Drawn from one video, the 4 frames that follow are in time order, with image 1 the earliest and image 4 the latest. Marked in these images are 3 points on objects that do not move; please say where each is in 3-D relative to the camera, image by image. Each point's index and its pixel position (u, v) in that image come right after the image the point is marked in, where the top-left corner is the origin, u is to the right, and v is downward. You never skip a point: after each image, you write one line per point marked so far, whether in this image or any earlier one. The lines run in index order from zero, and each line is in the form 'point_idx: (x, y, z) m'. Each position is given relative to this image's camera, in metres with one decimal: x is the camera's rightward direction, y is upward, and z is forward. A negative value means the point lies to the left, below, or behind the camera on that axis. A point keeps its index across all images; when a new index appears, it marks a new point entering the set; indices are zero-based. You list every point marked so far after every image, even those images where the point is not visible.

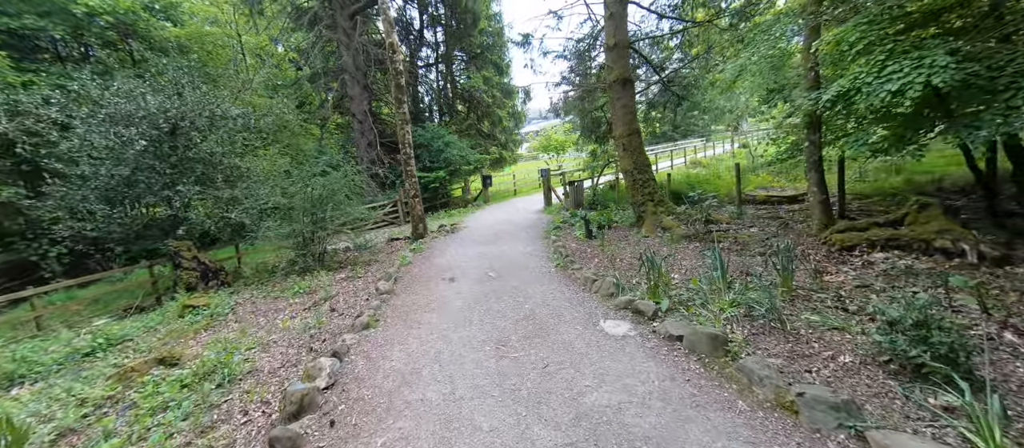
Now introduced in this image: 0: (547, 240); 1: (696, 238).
0: (+0.8, -0.3, +7.6) m
1: (+3.1, -0.2, +6.2) m
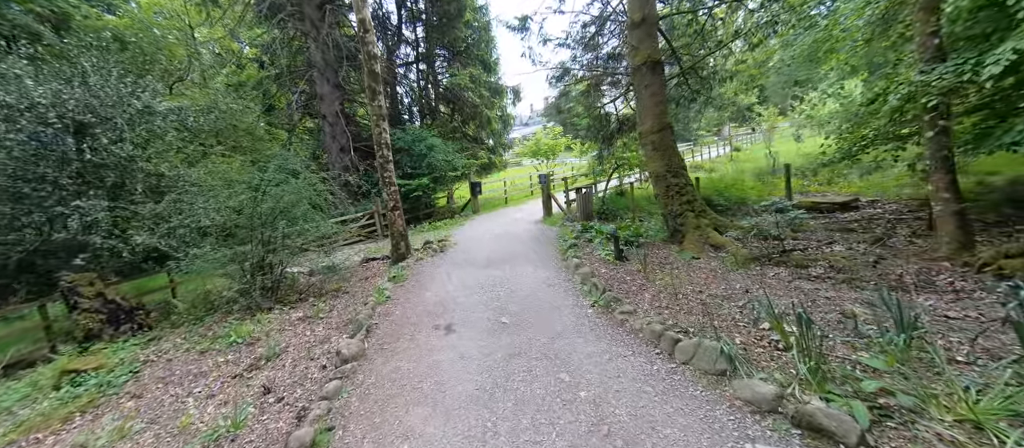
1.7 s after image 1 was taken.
0: (+0.9, -0.6, +6.0) m
1: (+3.3, -0.5, +4.7) m
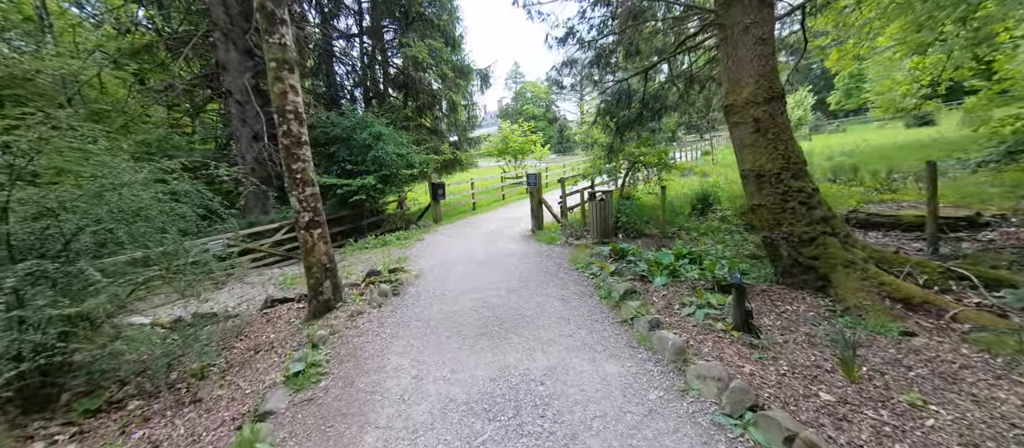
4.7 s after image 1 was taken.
0: (+1.1, -0.9, +3.2) m
1: (+3.7, -0.8, +2.2) m
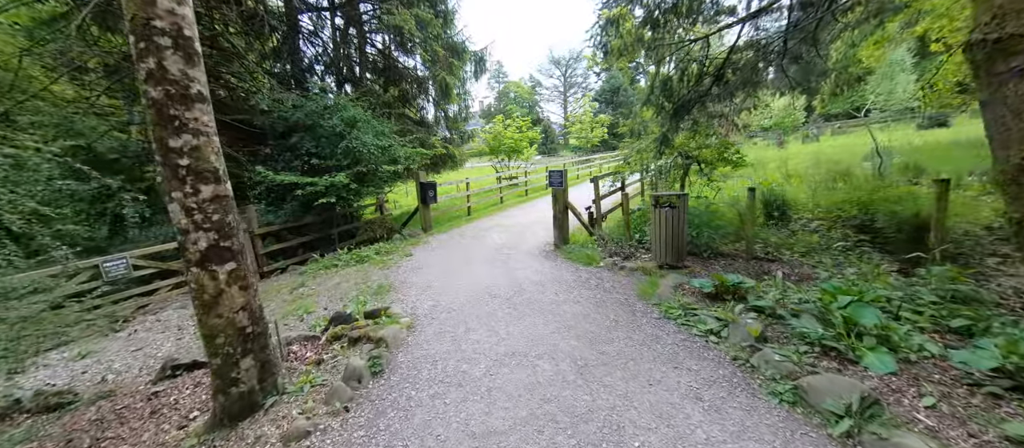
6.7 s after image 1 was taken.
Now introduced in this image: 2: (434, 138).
0: (+1.7, -1.1, +1.2) m
1: (+4.3, -1.0, +0.4) m
2: (-2.5, +2.7, +11.6) m
